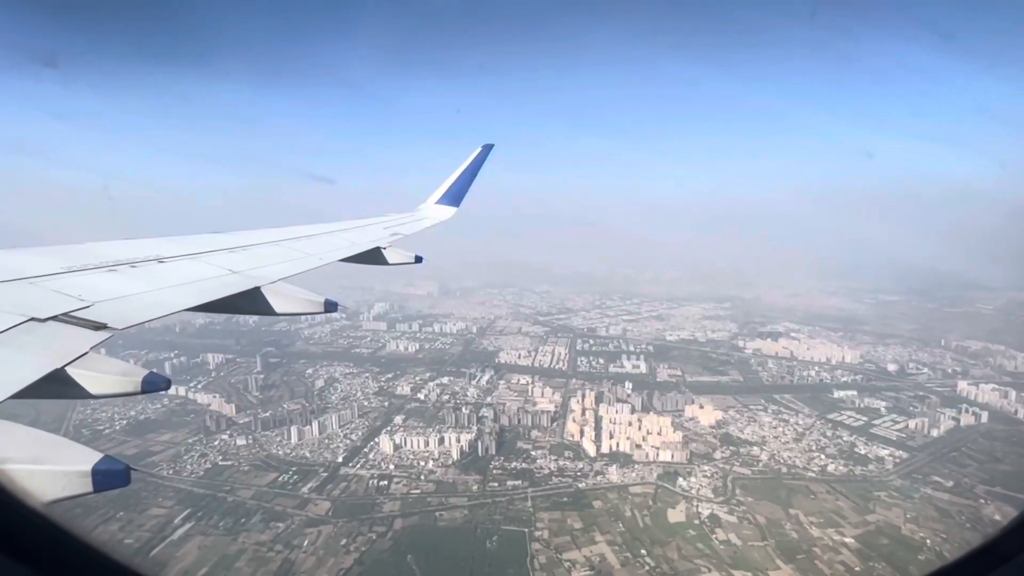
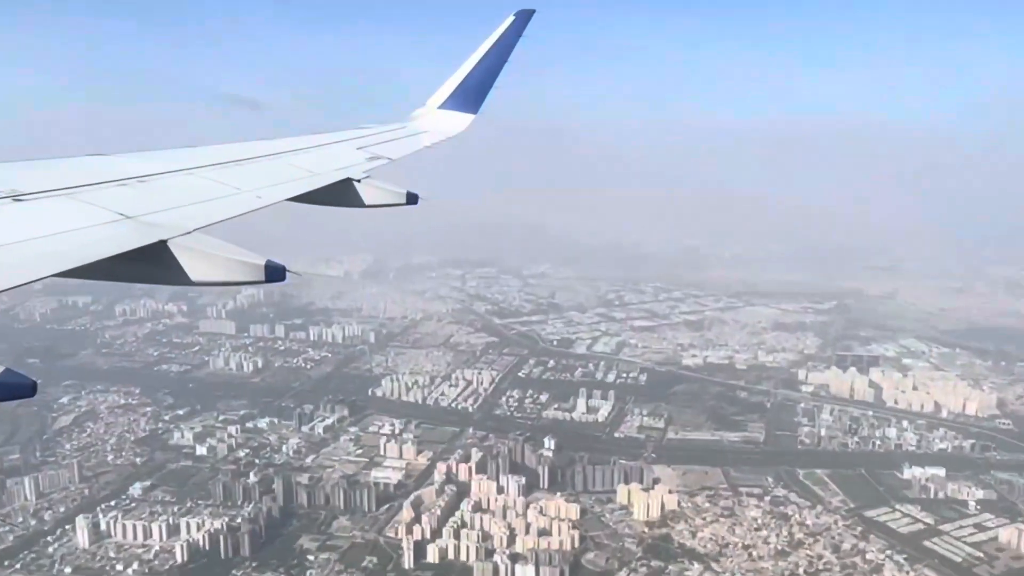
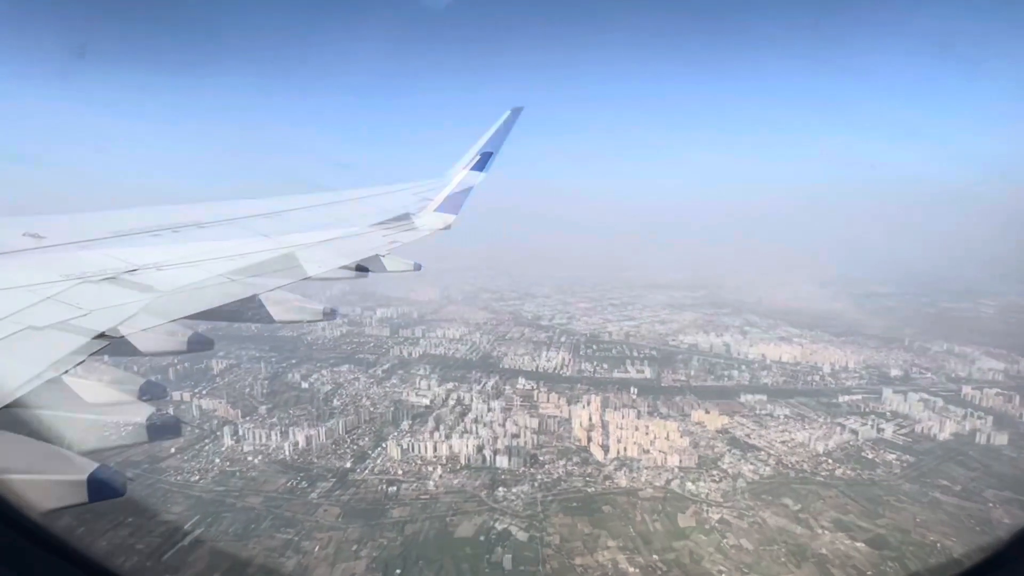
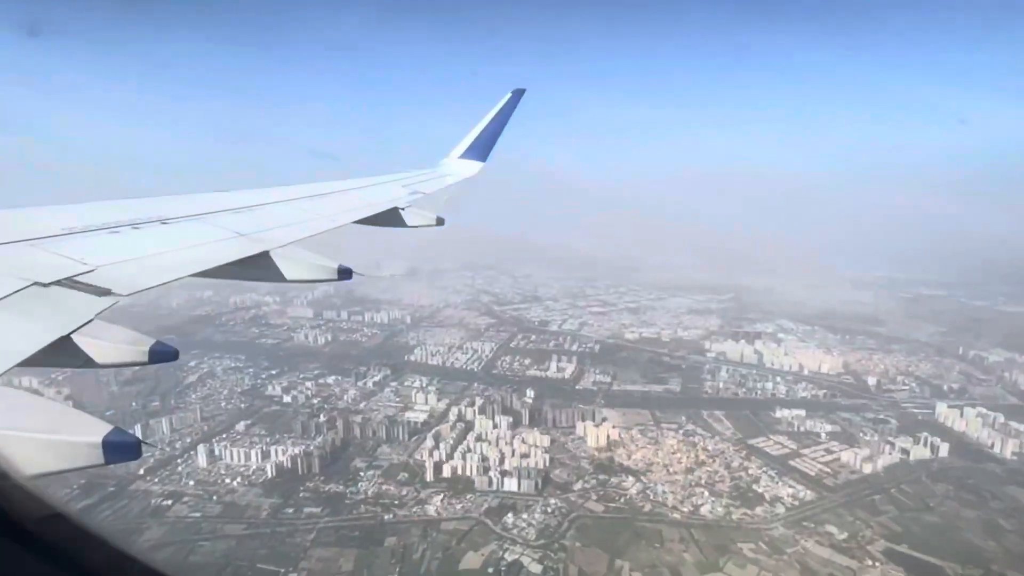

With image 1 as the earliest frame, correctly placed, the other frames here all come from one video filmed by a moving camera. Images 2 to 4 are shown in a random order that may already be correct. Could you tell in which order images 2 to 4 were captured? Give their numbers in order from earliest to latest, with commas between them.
3, 4, 2
